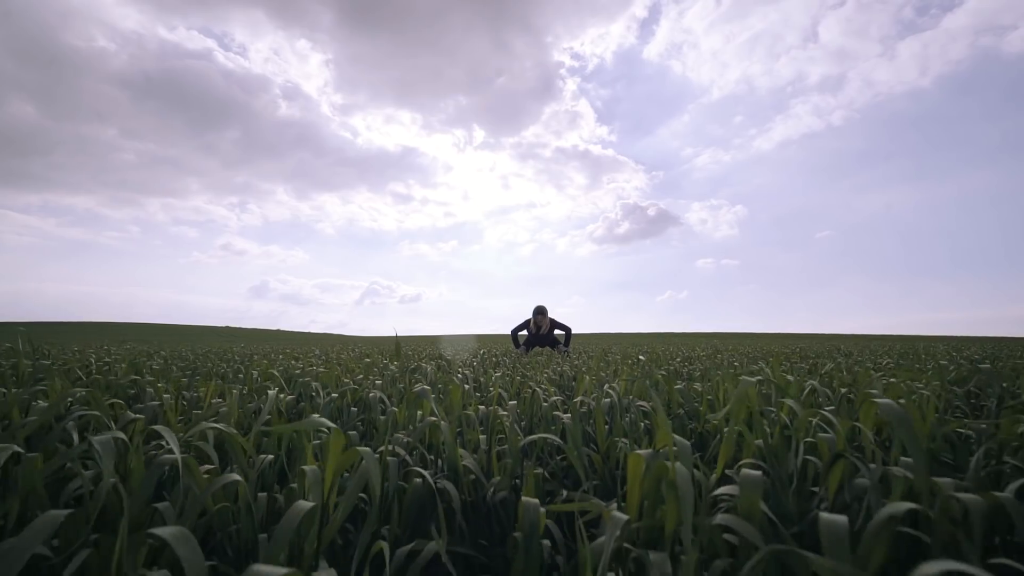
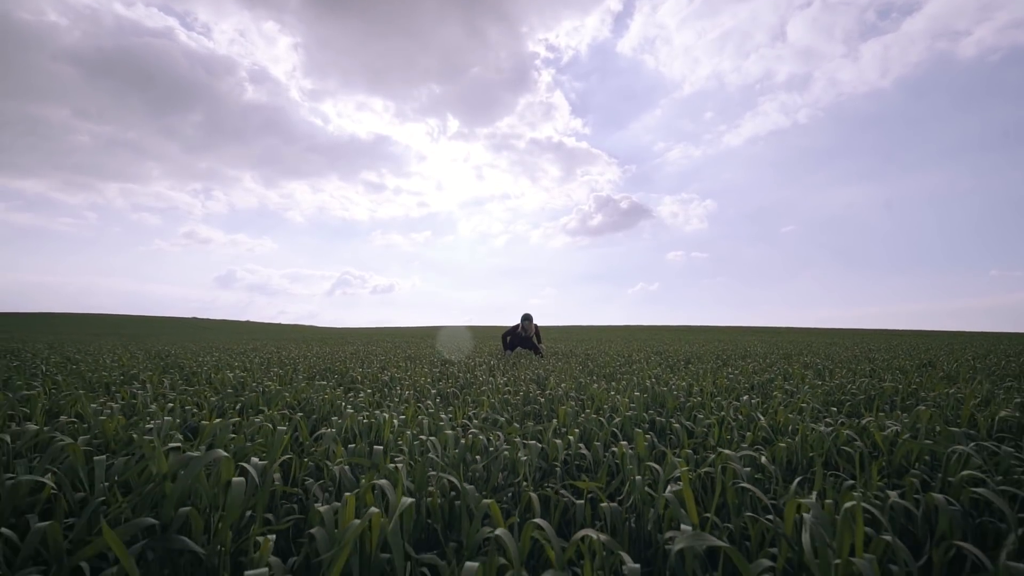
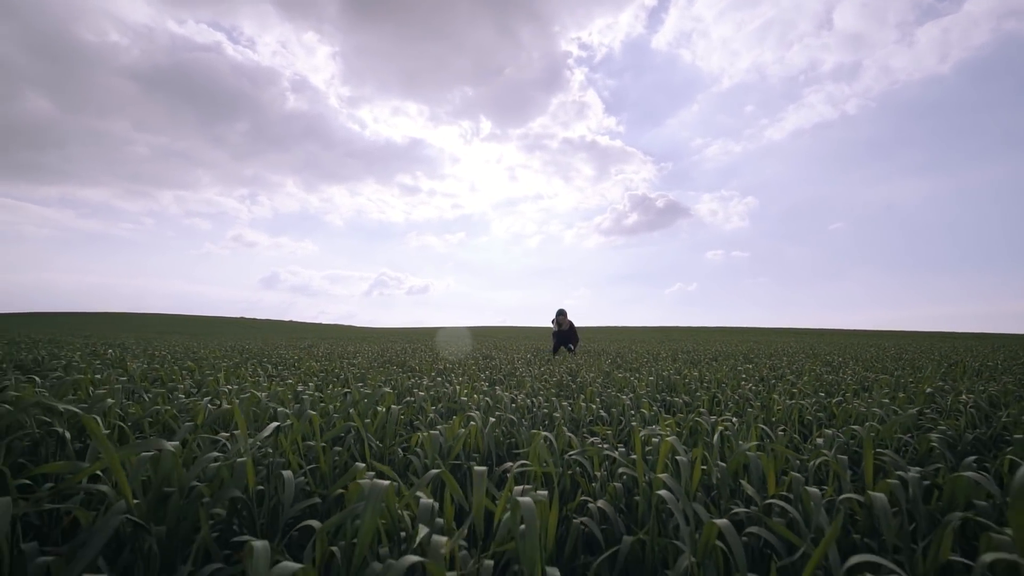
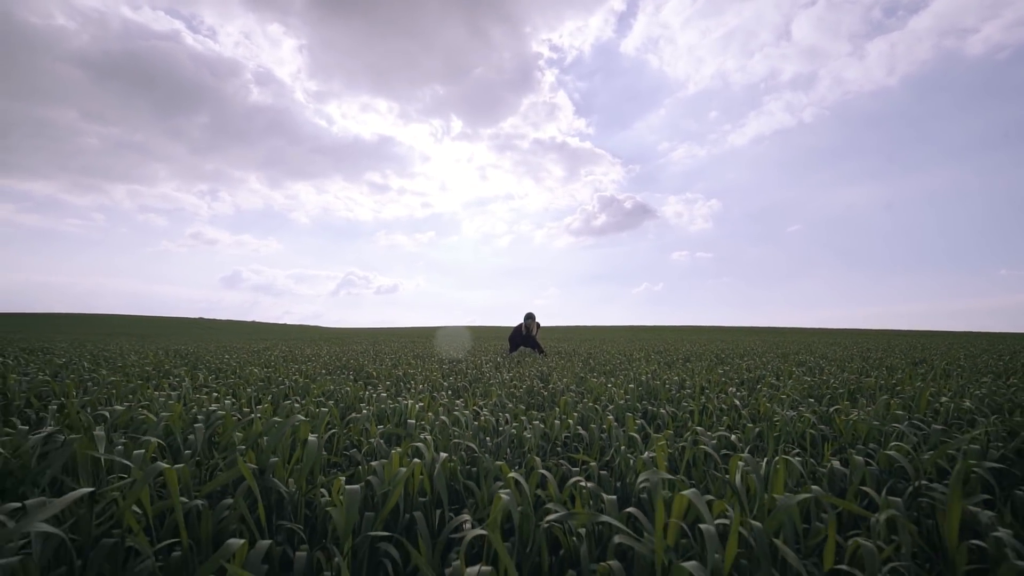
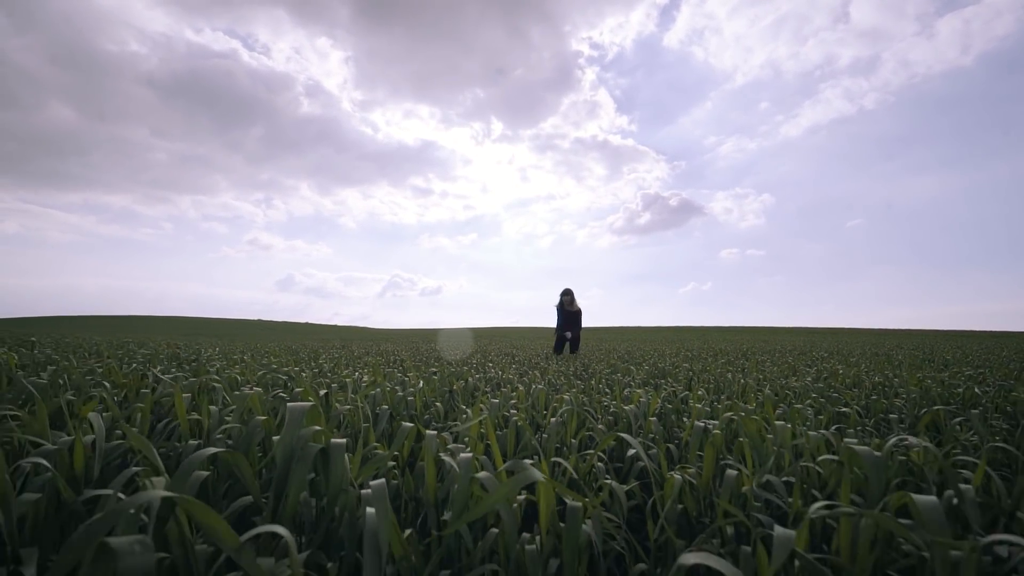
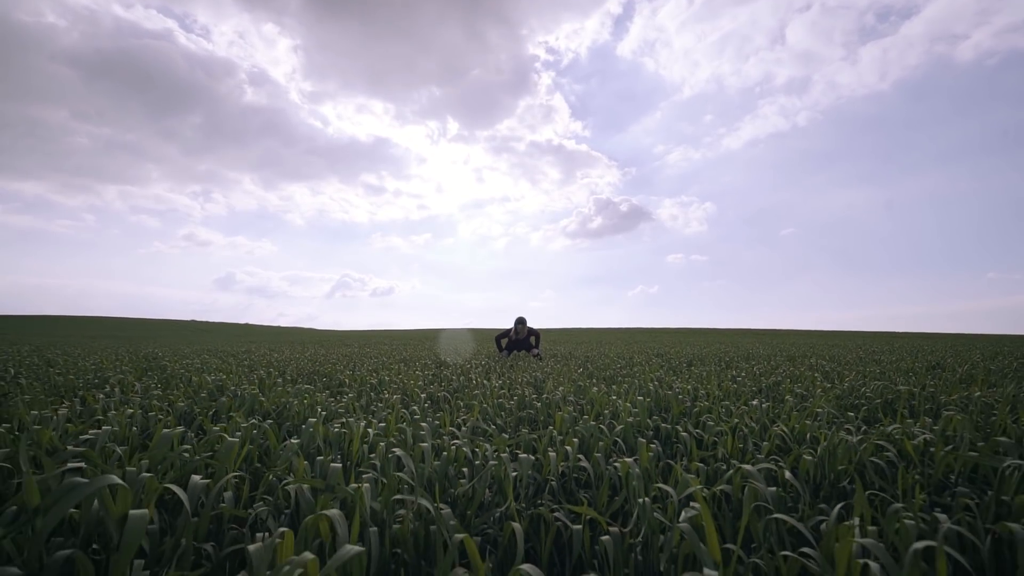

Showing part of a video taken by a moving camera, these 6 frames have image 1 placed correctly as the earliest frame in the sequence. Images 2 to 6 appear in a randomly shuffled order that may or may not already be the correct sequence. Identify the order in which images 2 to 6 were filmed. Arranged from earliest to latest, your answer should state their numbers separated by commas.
6, 2, 4, 3, 5
